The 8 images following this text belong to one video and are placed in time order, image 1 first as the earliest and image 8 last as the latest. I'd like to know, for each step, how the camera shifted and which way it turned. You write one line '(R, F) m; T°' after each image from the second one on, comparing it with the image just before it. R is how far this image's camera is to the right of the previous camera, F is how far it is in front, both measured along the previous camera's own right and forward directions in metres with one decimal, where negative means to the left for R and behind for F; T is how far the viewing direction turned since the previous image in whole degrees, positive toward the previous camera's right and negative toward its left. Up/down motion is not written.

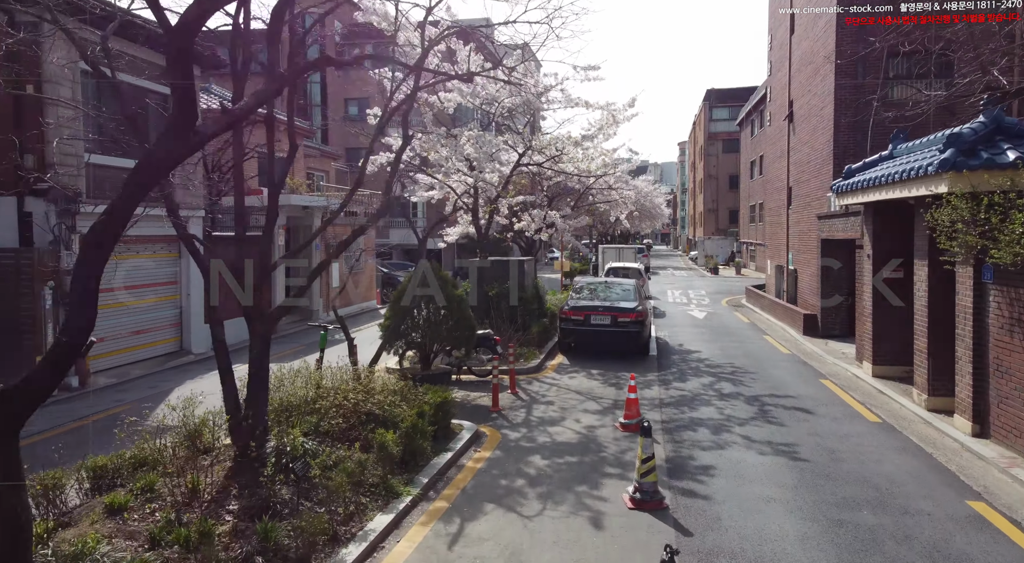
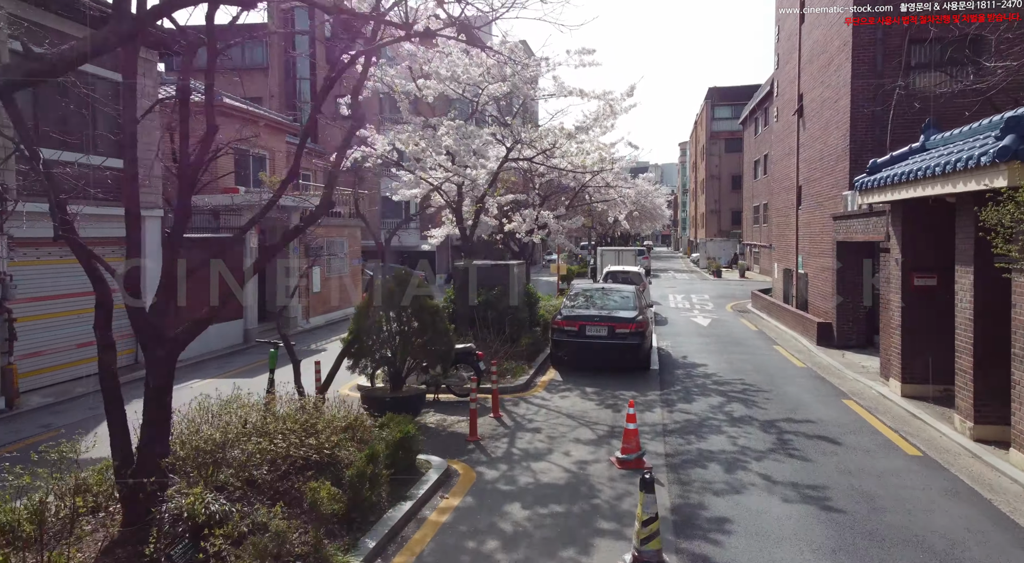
(+0.2, +1.2) m; 0°
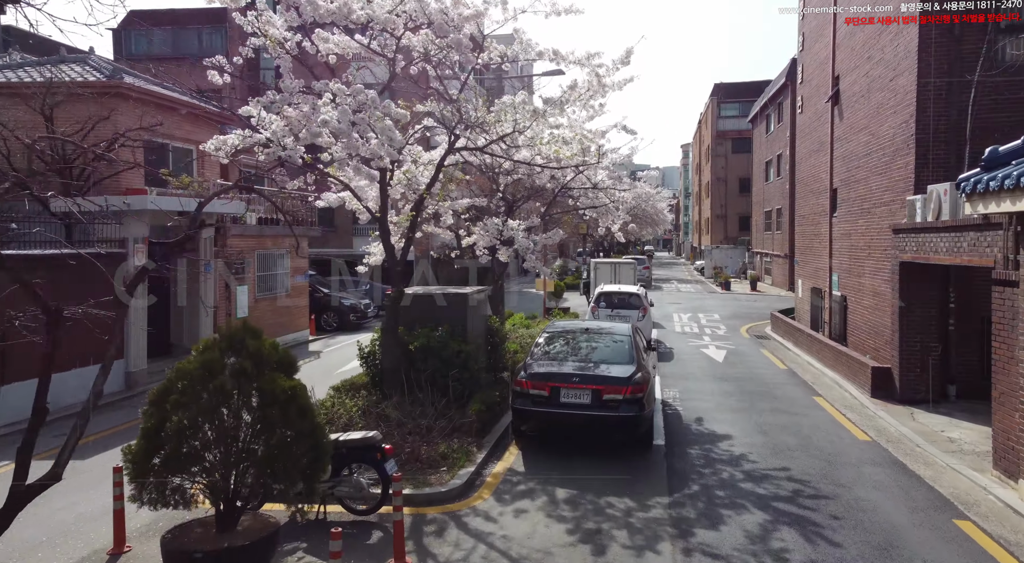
(+0.7, +3.4) m; 0°
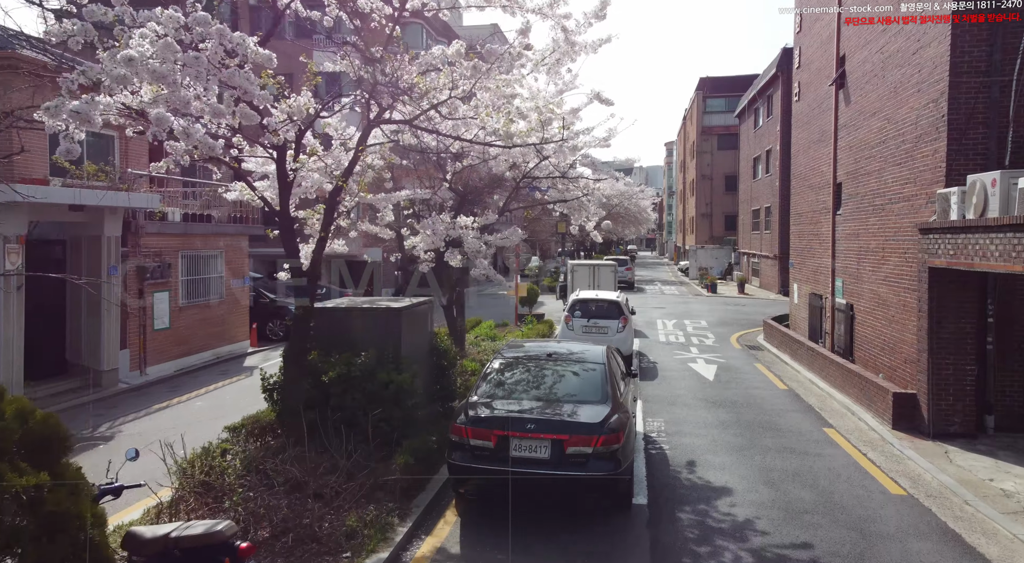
(+0.4, +1.9) m; +1°
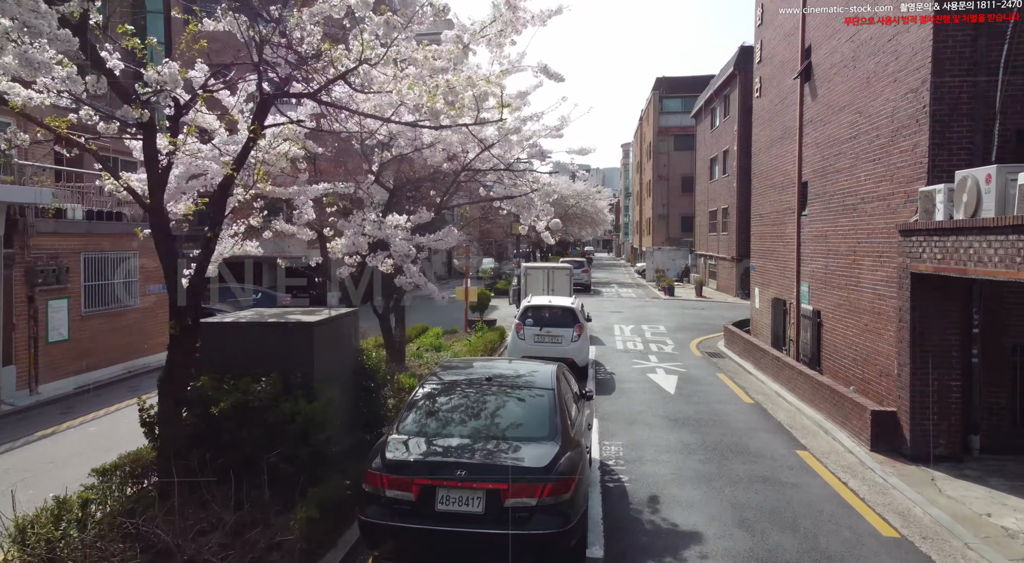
(+0.2, +1.1) m; +4°
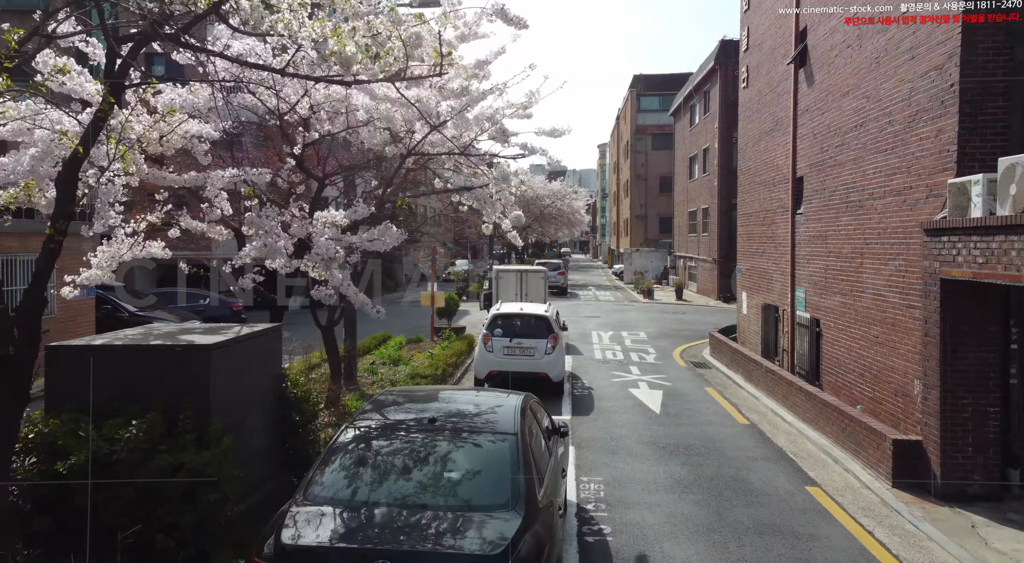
(+0.2, +1.3) m; +2°
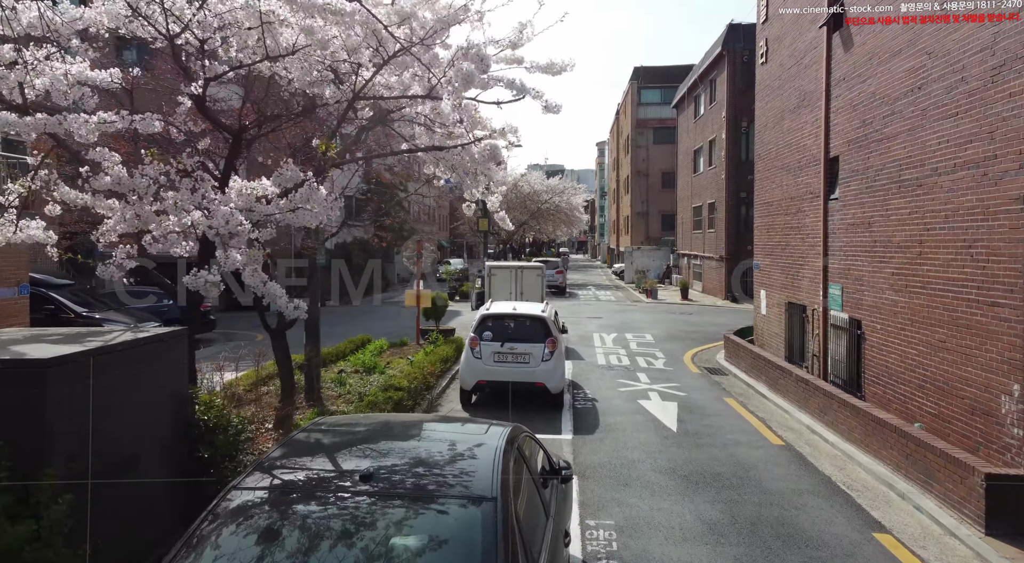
(+0.1, +1.6) m; 0°
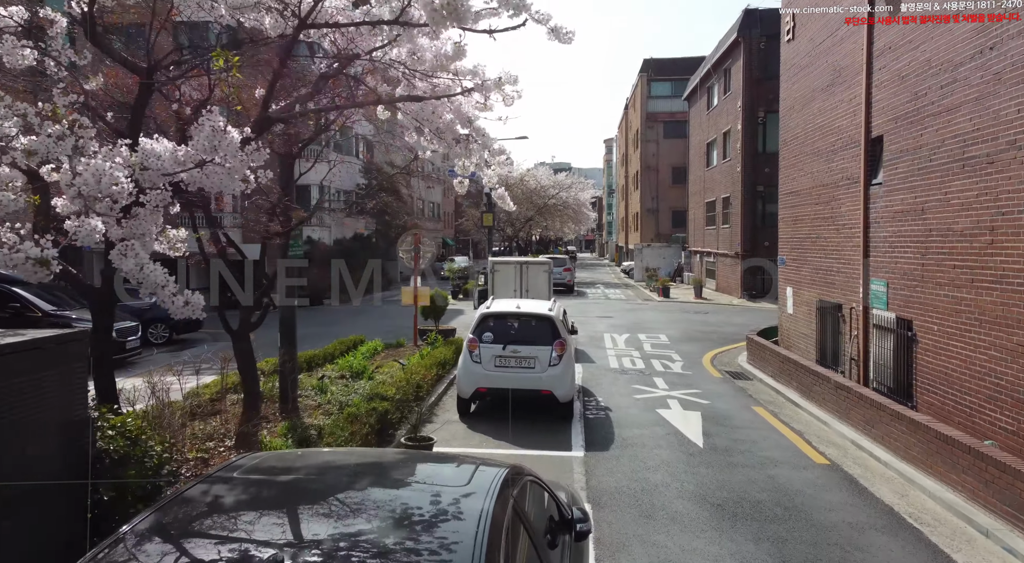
(0.0, +1.1) m; -1°
